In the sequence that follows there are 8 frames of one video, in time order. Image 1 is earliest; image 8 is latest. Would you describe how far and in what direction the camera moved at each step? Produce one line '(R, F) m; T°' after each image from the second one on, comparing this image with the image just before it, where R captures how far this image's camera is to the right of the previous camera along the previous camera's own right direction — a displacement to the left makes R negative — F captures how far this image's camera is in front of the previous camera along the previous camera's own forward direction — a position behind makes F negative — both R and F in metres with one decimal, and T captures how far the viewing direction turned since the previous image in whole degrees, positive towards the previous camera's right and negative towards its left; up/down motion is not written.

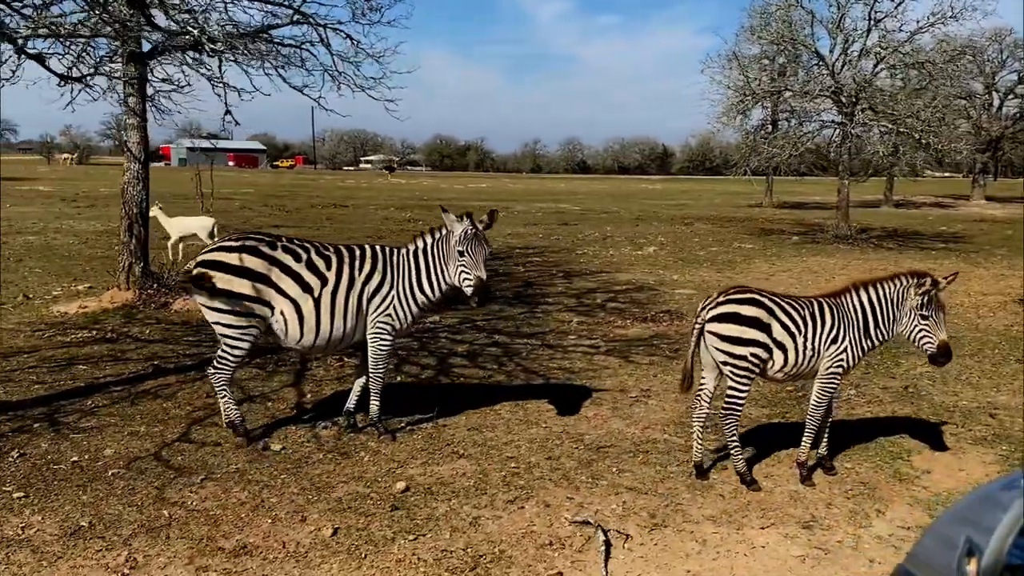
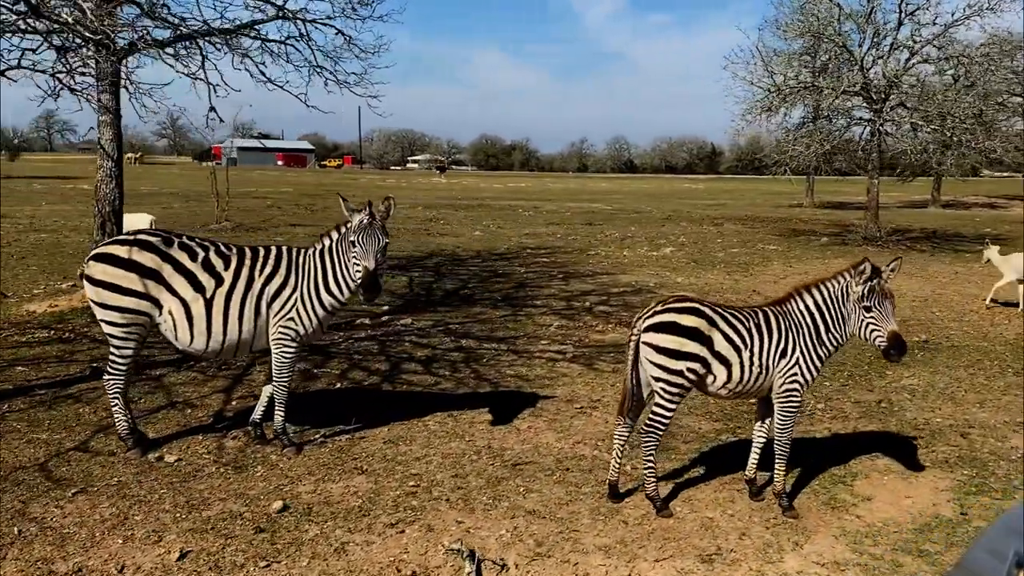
(+0.8, +0.4) m; -3°
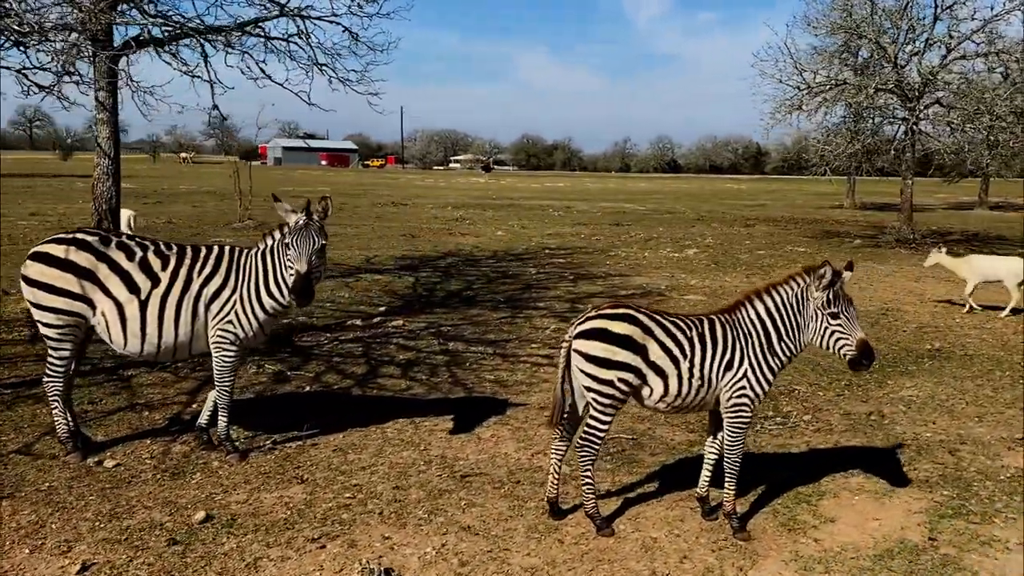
(+0.5, +0.2) m; -3°
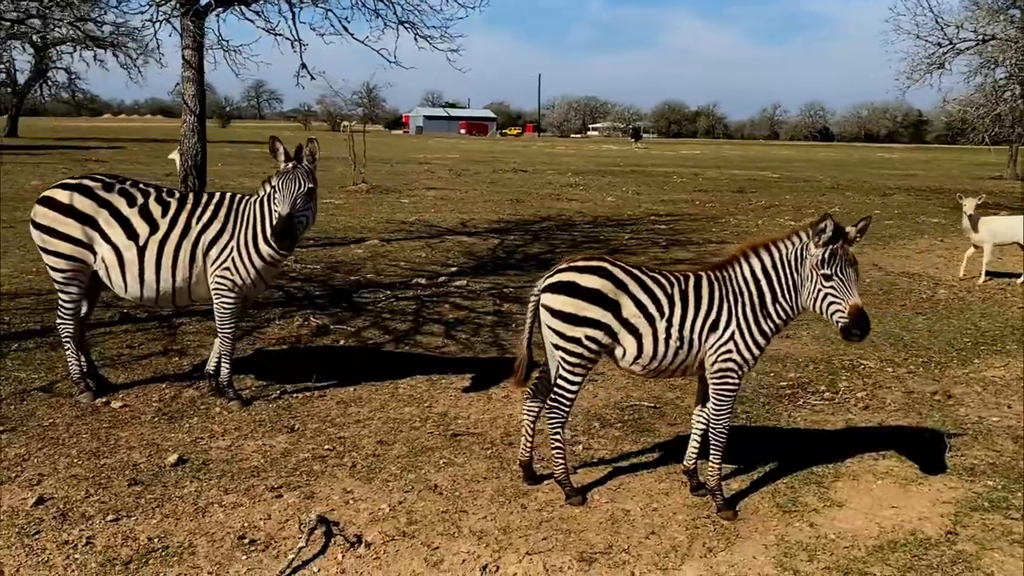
(+0.8, +0.3) m; -9°
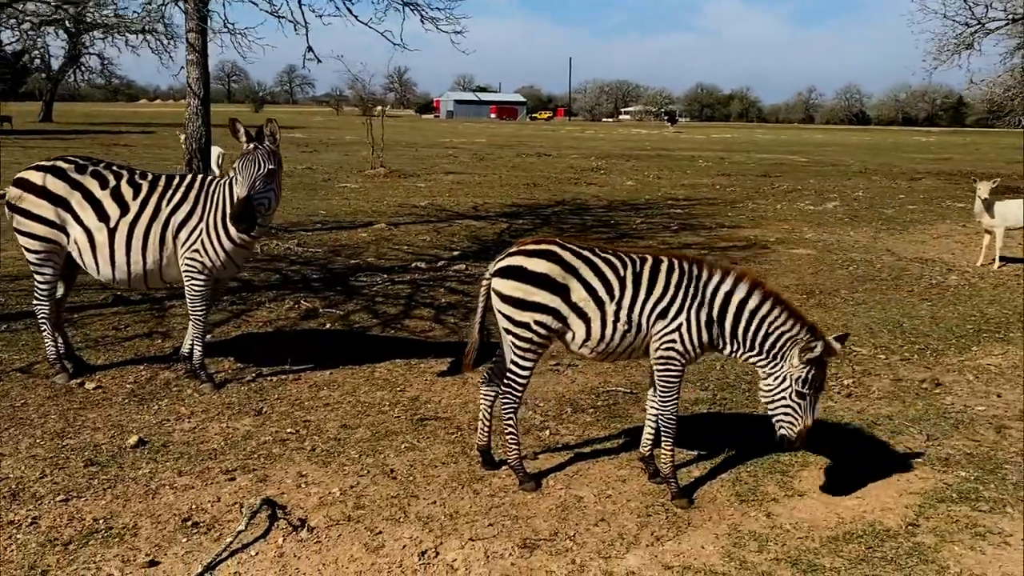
(+0.3, +0.1) m; -2°
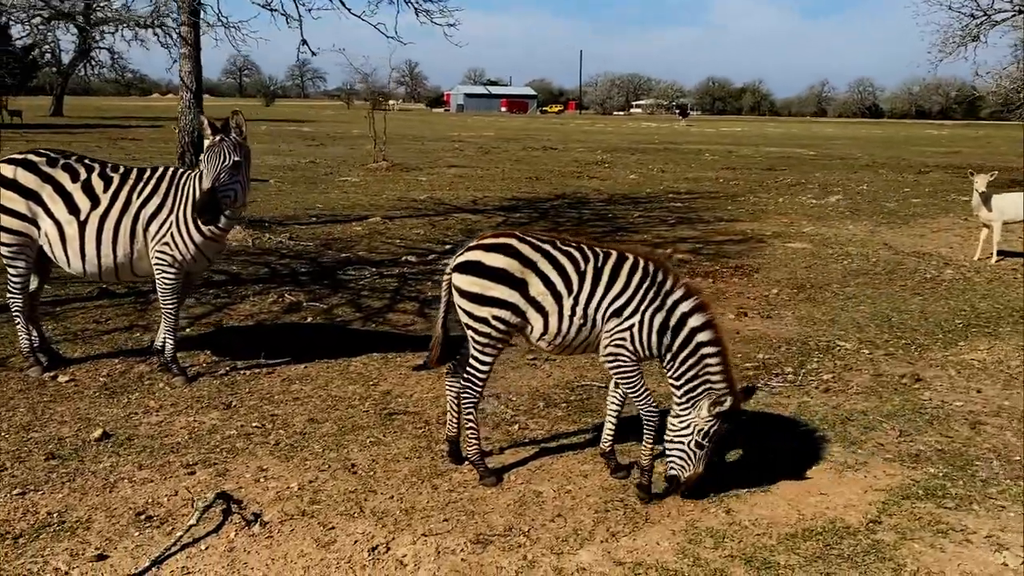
(+0.2, 0.0) m; -1°
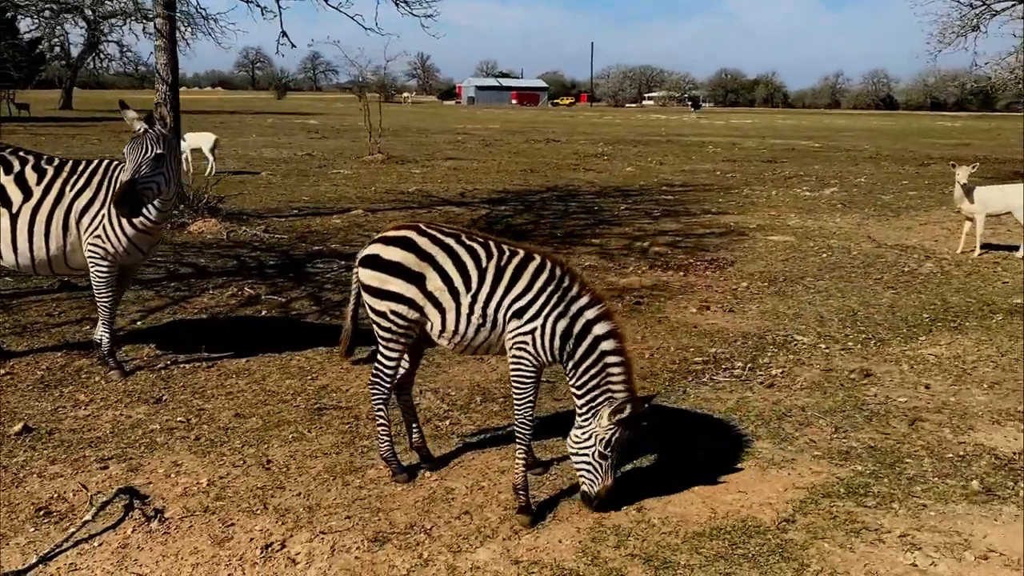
(+0.4, +0.1) m; -1°
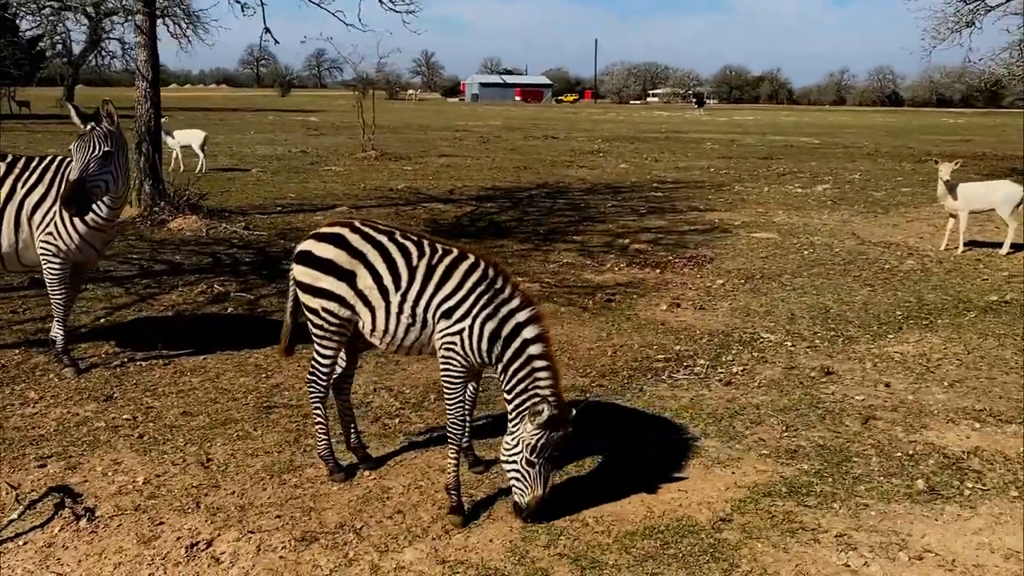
(+0.3, 0.0) m; 0°
